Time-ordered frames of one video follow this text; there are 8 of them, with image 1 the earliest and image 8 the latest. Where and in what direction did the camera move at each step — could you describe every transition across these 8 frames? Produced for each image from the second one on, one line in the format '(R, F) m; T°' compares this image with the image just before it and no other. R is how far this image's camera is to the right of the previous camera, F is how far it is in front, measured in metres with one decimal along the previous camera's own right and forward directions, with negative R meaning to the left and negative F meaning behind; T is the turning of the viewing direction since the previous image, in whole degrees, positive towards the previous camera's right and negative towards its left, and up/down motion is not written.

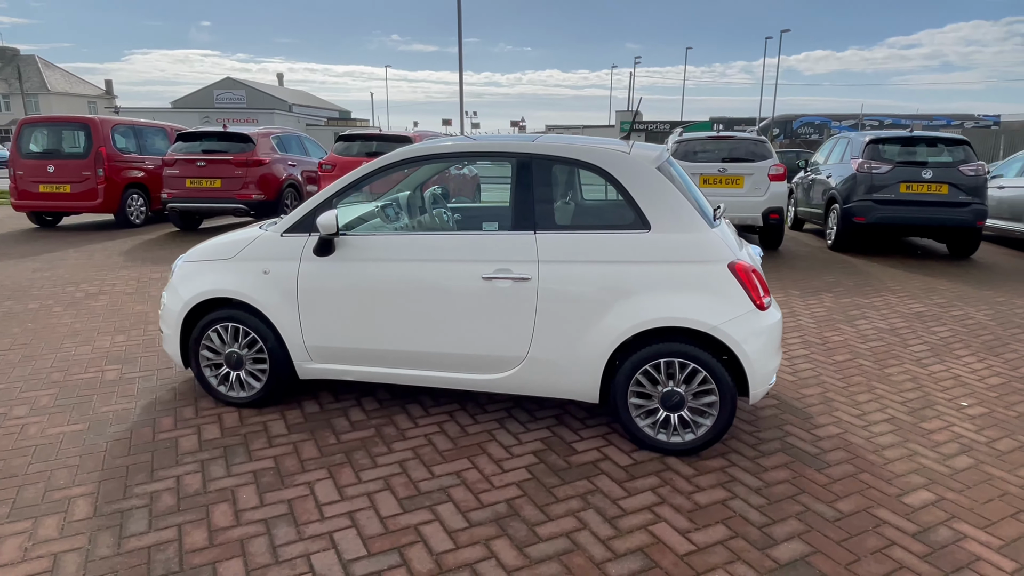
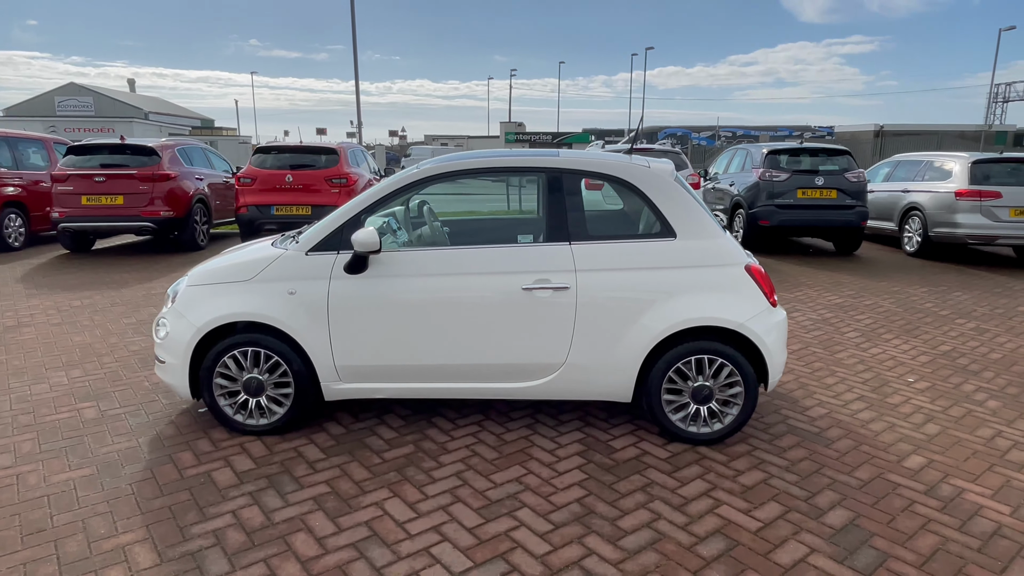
(-0.9, 0.0) m; +11°
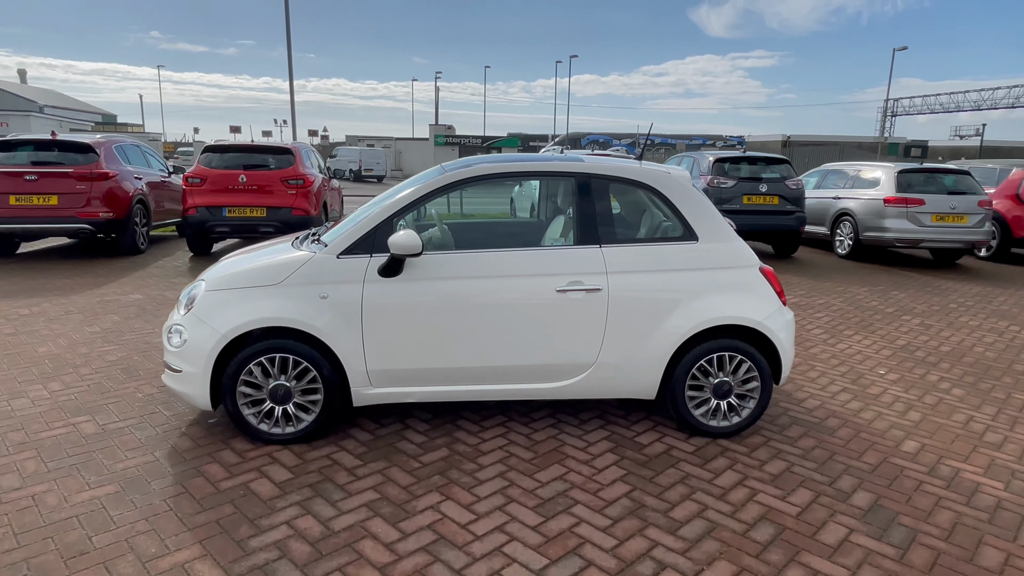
(-0.6, 0.0) m; +7°
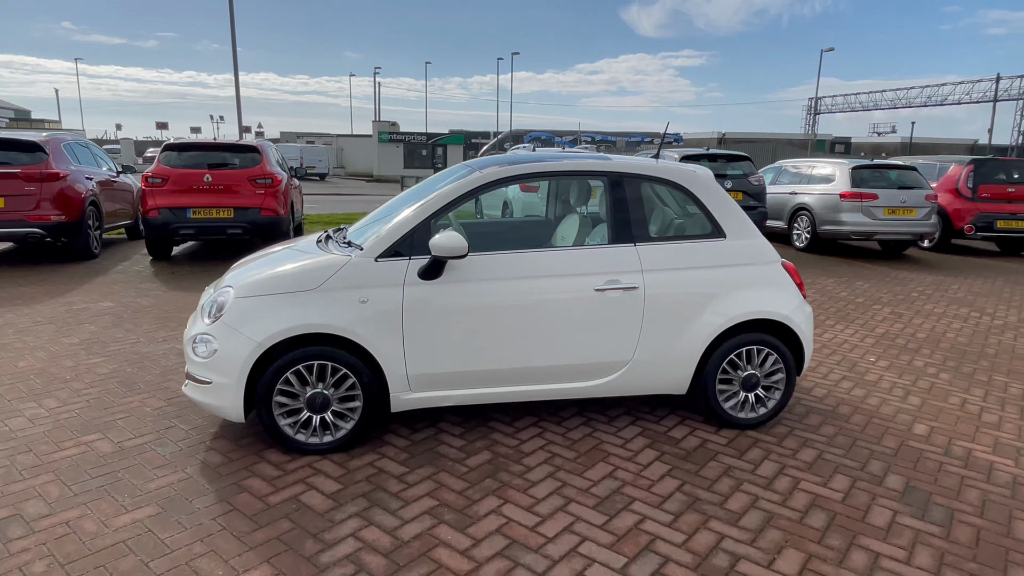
(-0.5, 0.0) m; +5°
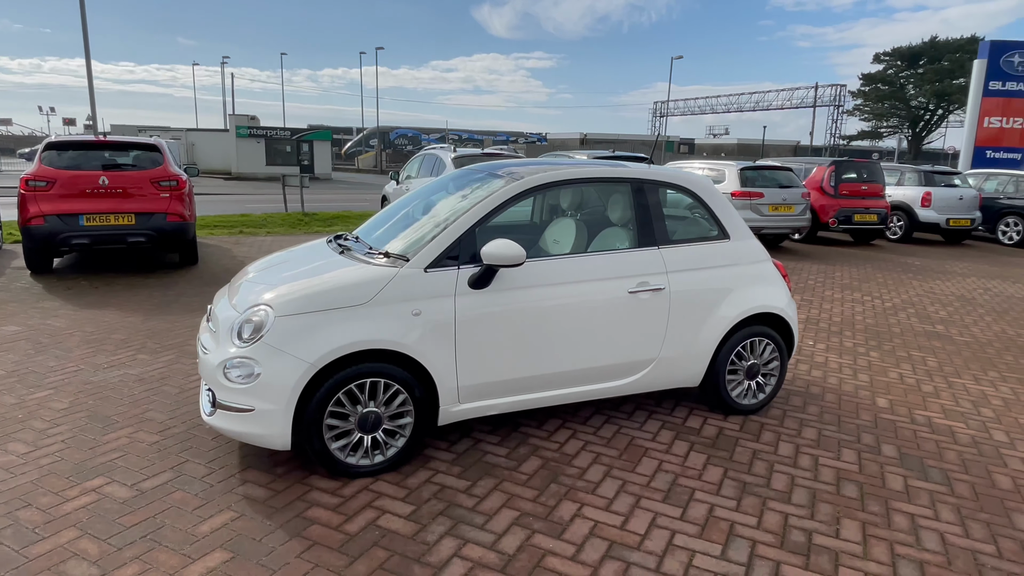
(-1.0, +0.1) m; +12°
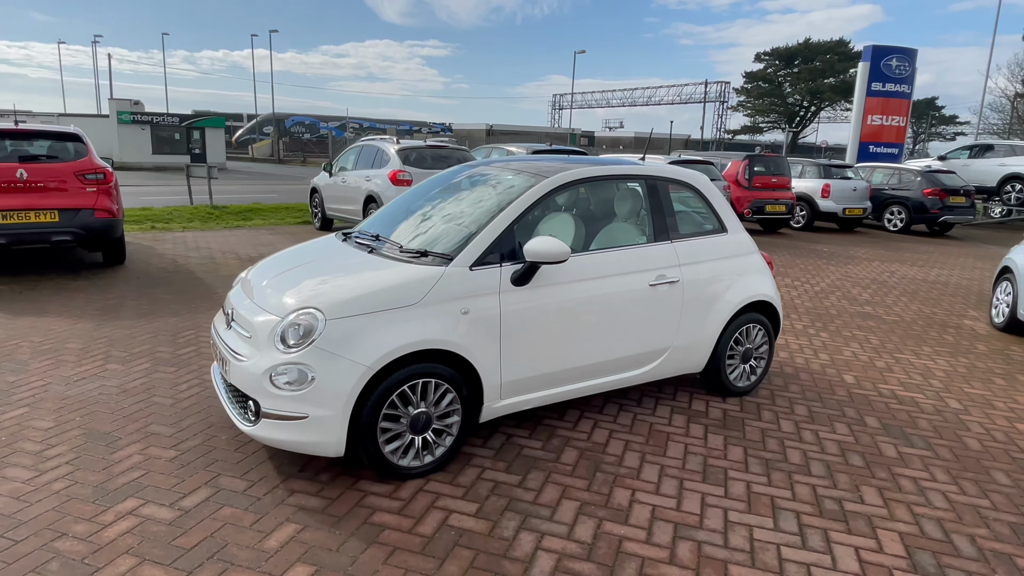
(-0.7, 0.0) m; +9°
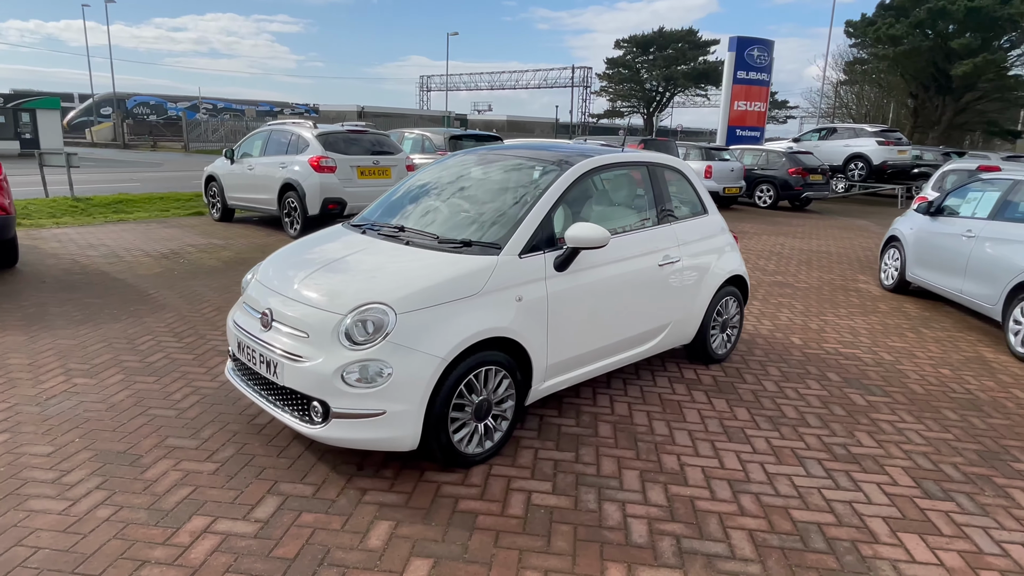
(-0.9, 0.0) m; +11°
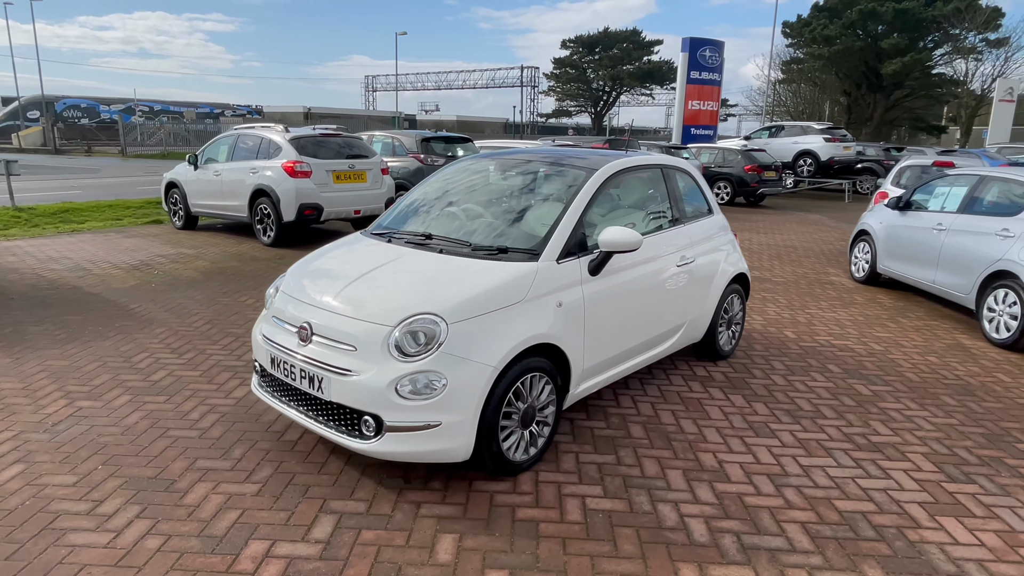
(-0.5, 0.0) m; +4°
